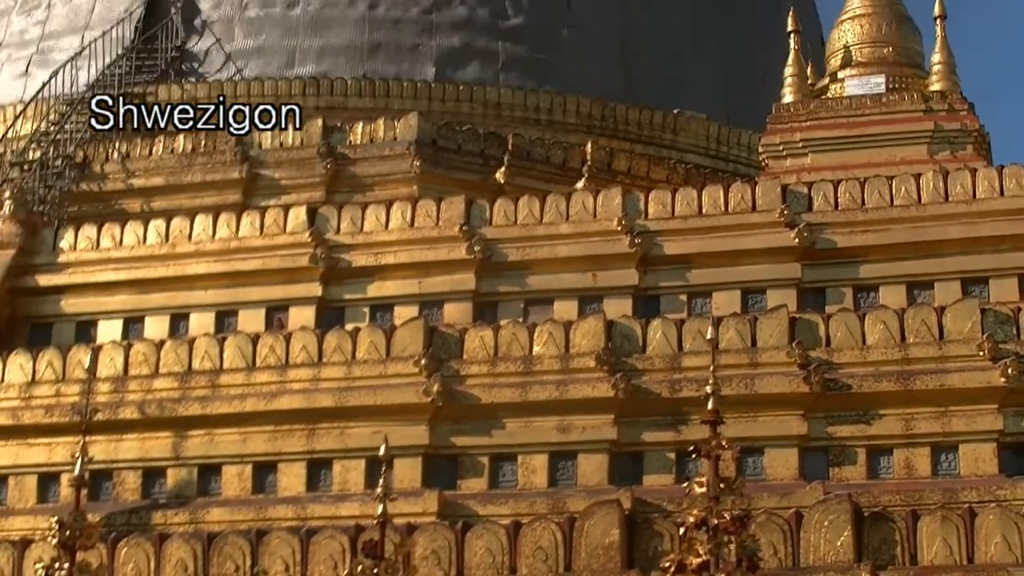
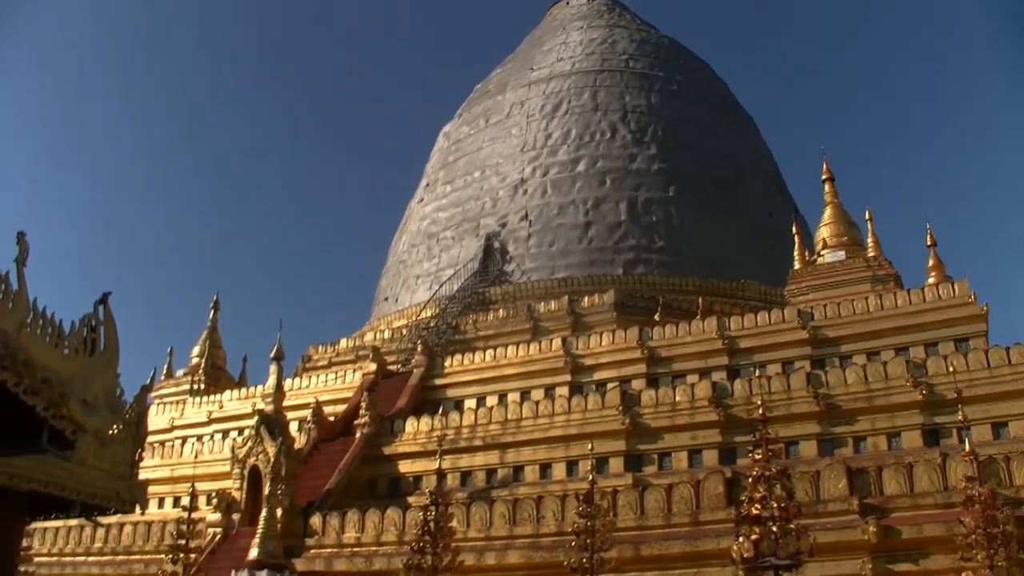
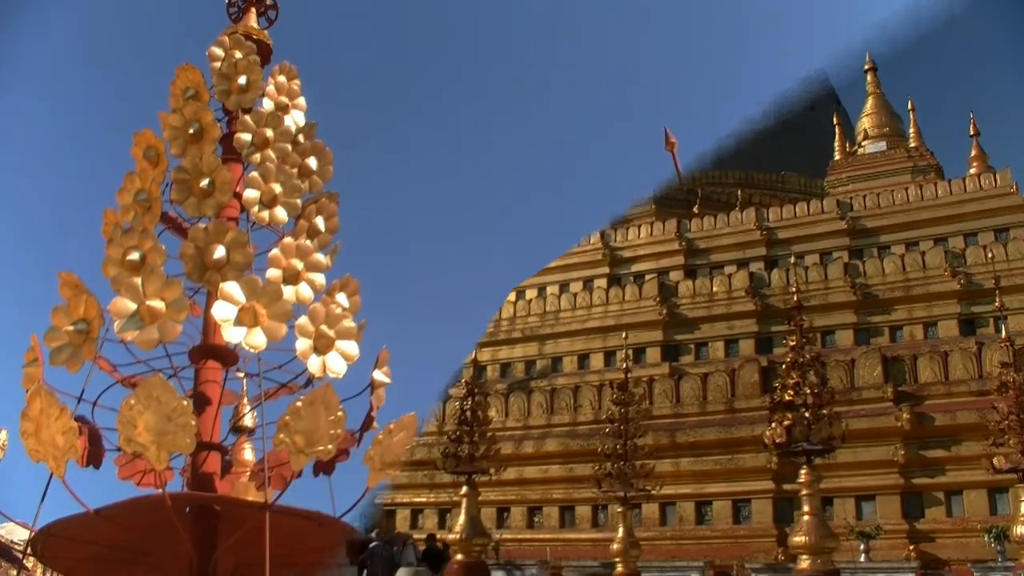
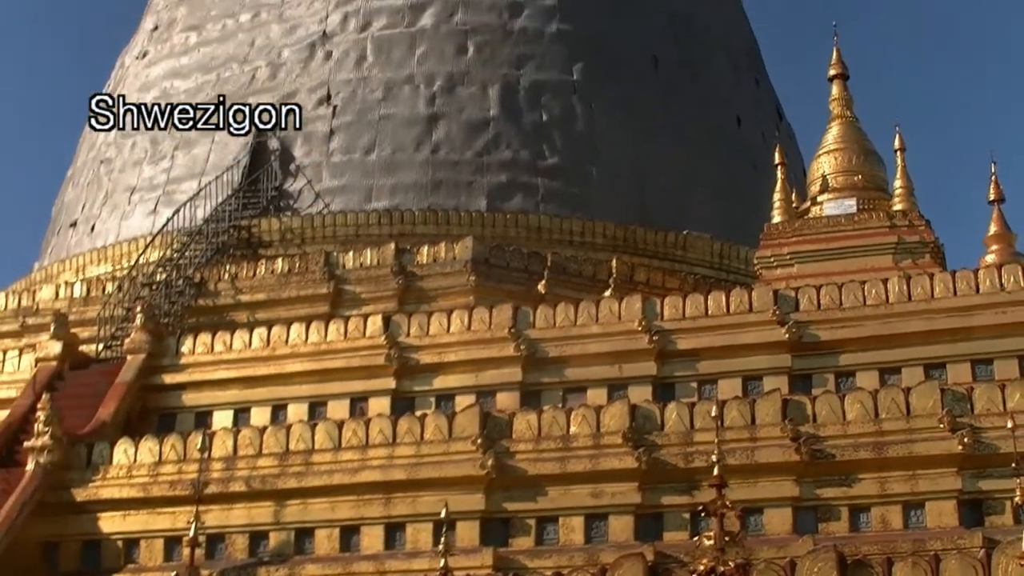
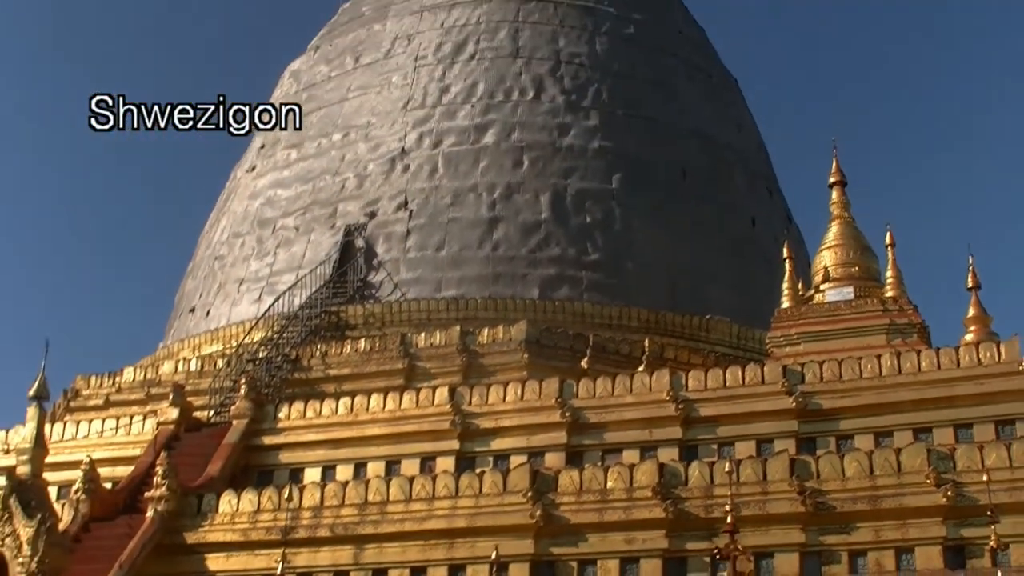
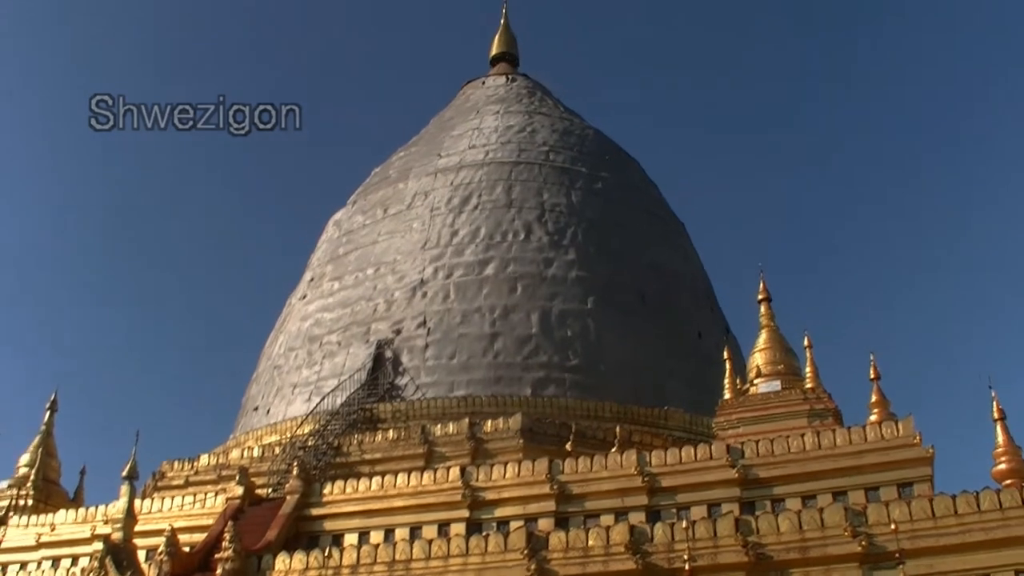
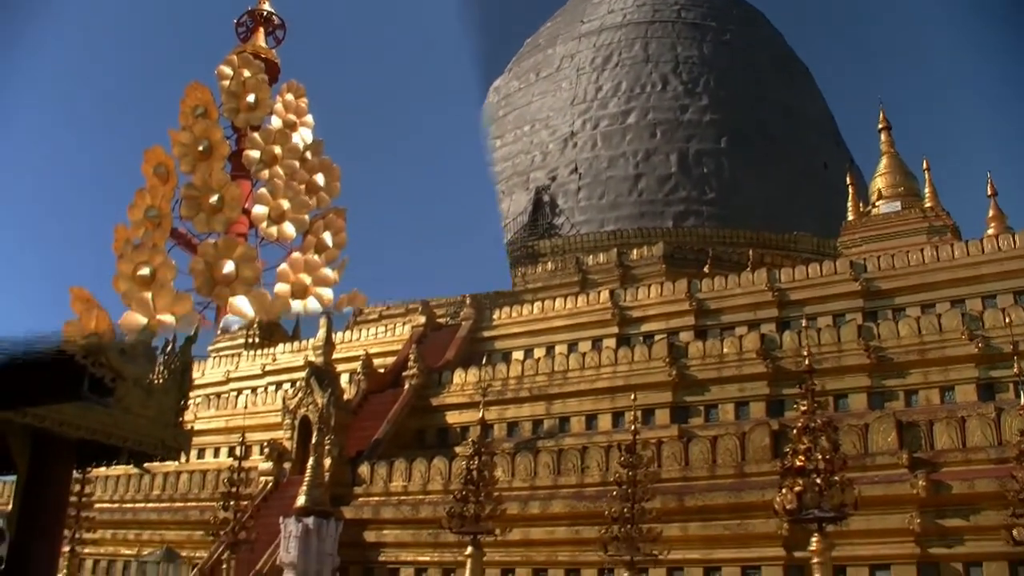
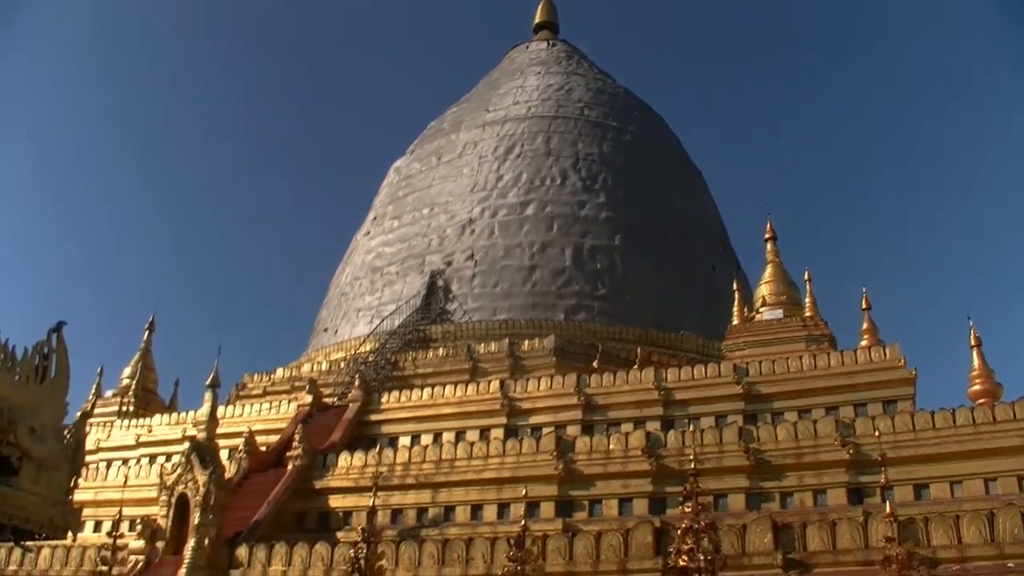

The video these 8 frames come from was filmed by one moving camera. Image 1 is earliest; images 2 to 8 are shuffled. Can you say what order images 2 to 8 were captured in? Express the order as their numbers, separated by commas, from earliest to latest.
4, 5, 6, 8, 2, 7, 3
